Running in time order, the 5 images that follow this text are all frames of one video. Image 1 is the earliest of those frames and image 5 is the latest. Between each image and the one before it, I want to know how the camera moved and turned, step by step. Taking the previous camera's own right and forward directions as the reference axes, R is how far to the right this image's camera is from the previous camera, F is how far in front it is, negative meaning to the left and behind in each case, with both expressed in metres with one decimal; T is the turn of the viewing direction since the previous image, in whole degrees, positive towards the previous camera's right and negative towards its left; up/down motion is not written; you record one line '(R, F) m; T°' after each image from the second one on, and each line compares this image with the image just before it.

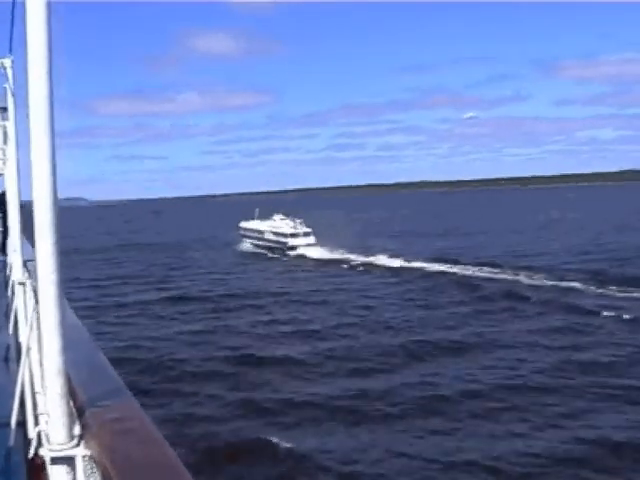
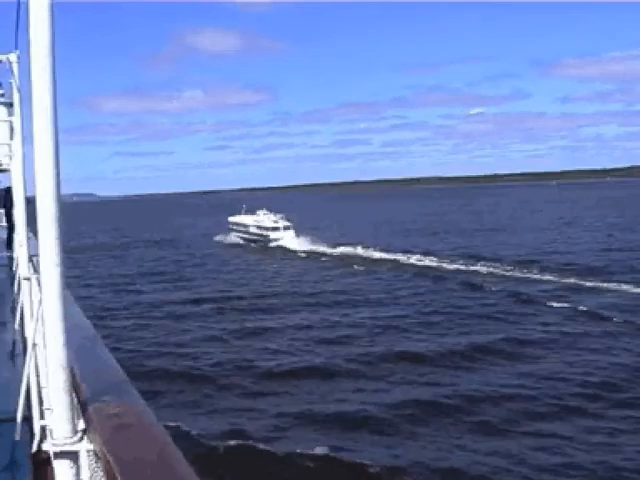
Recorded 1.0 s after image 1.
(+0.4, -1.5) m; 0°
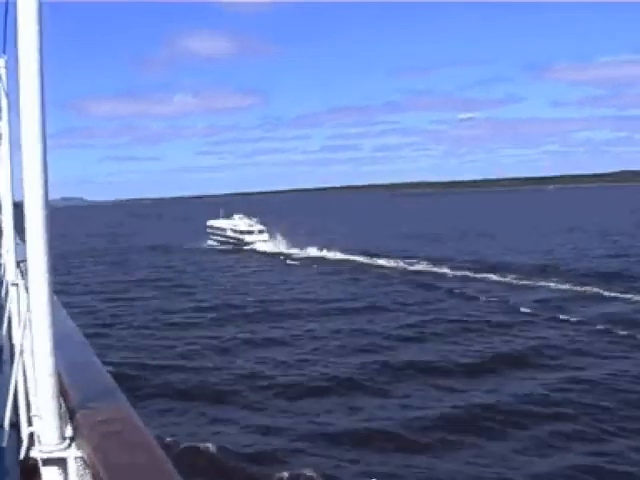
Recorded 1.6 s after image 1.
(-0.5, +2.1) m; +1°
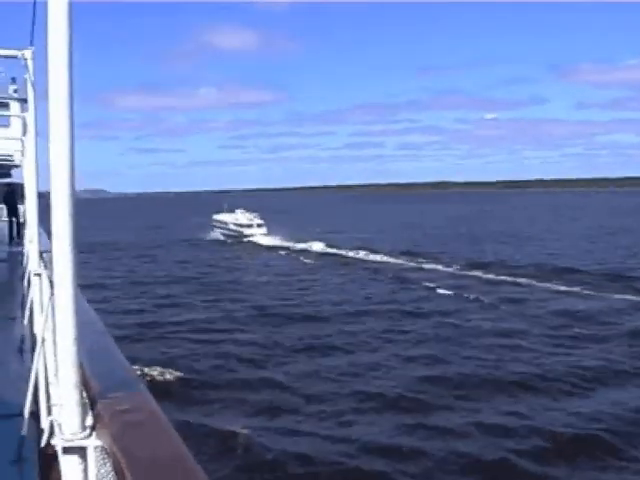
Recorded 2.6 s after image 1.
(+0.4, -2.4) m; -1°
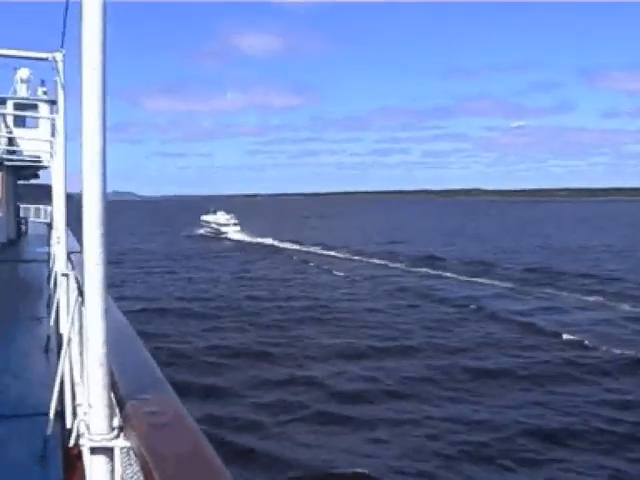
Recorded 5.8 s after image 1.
(-0.3, +0.1) m; -1°
